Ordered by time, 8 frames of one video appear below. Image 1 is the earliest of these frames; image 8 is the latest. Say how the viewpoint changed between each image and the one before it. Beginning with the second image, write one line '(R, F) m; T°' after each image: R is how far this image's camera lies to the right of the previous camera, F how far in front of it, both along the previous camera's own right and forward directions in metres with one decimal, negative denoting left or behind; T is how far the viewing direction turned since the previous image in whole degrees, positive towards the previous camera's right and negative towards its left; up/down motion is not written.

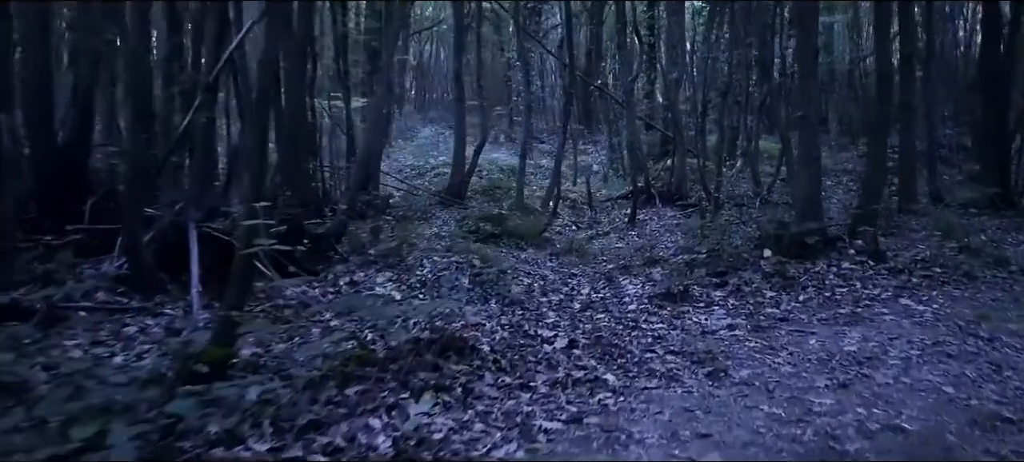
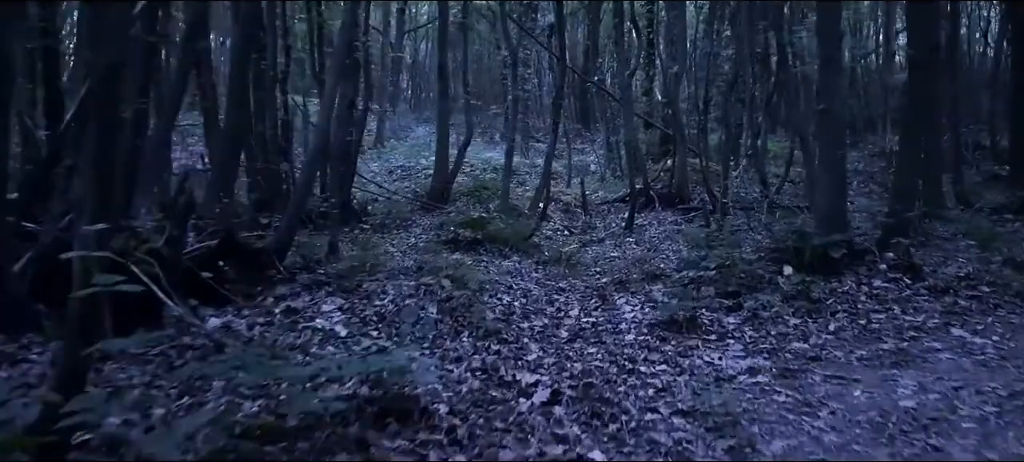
(+0.1, +1.3) m; 0°
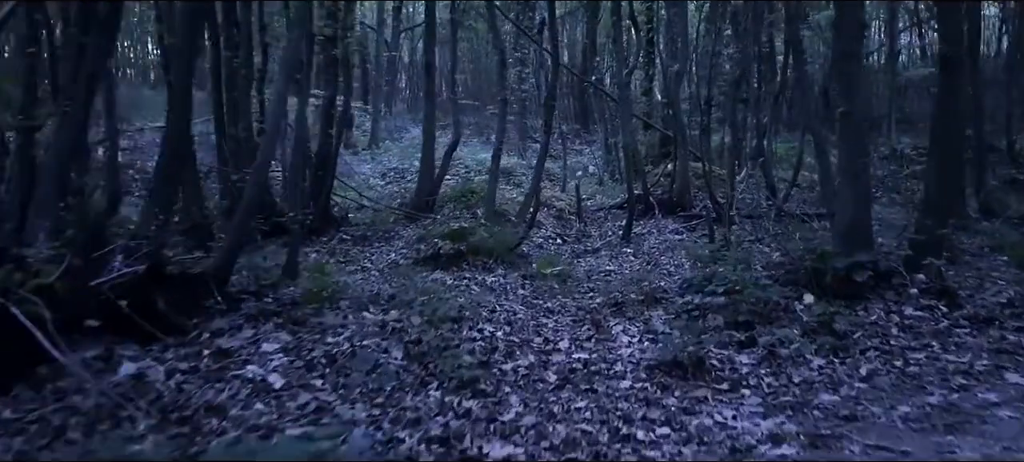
(+0.1, +1.0) m; 0°
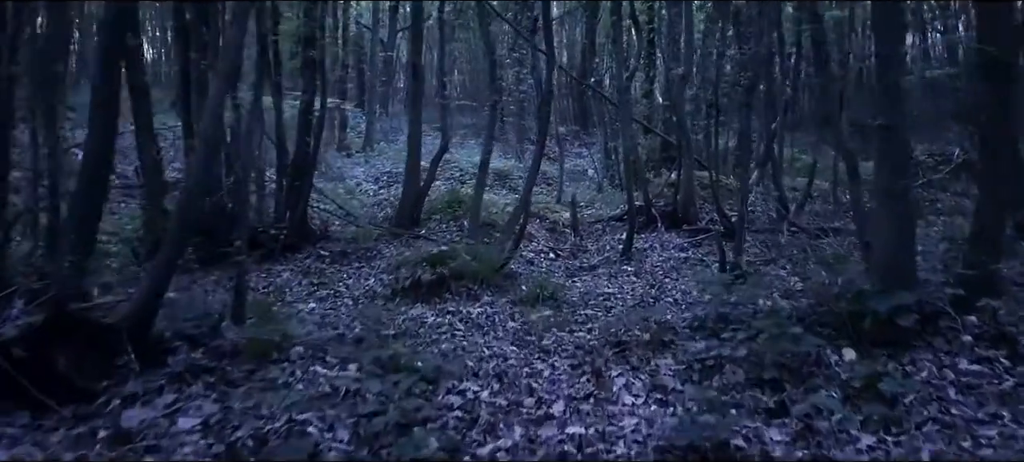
(+0.1, +1.0) m; 0°
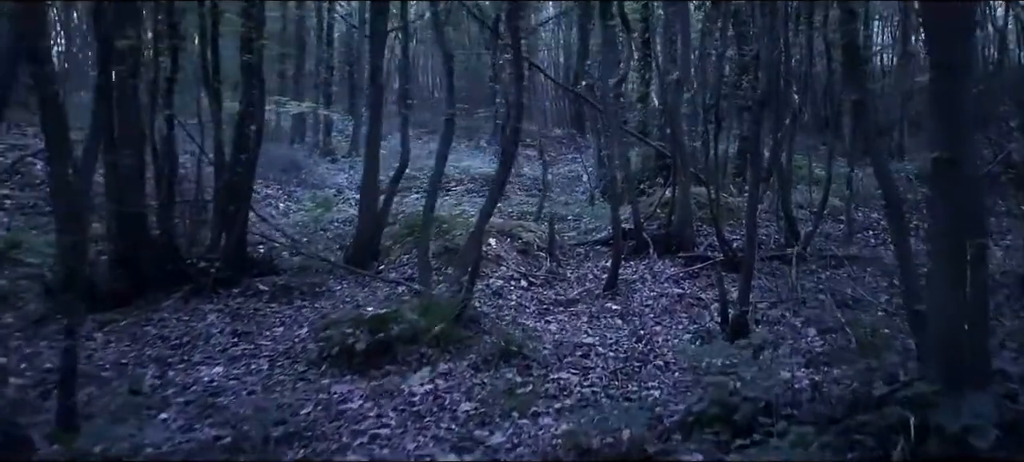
(+0.2, +1.7) m; 0°
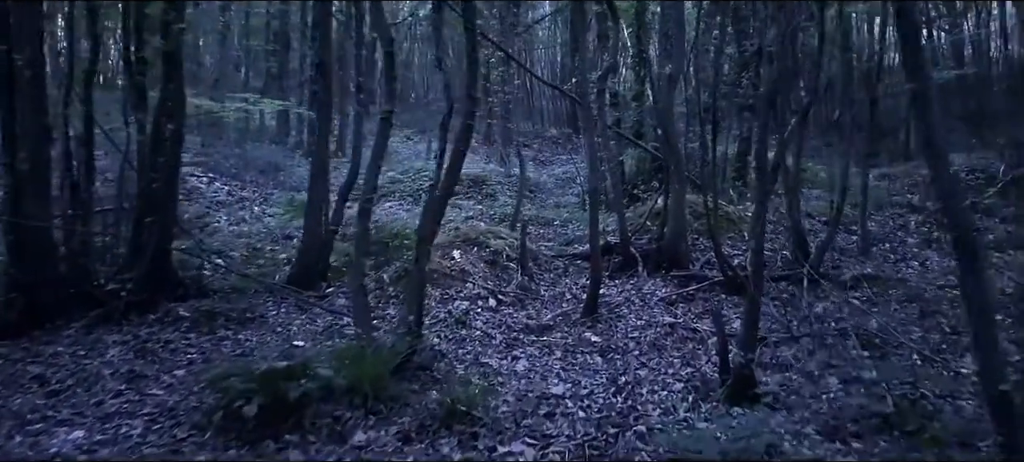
(+0.2, +1.6) m; 0°
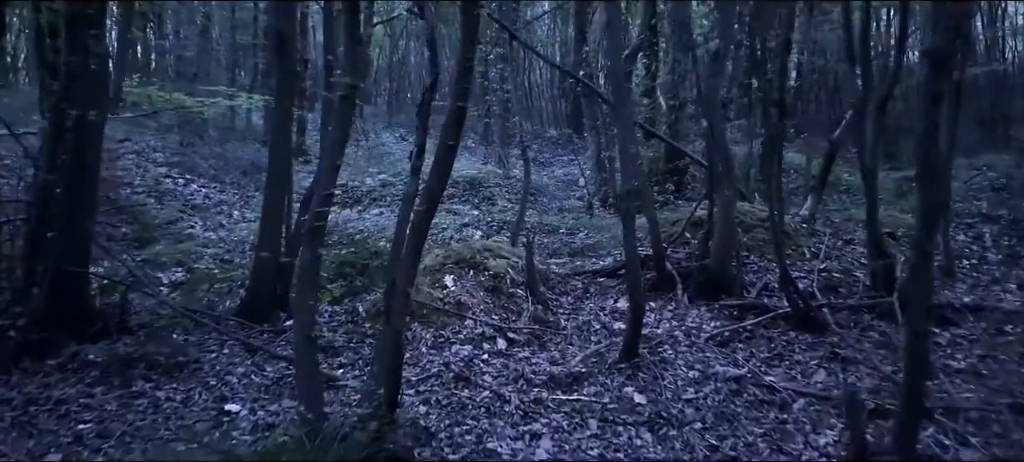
(-0.1, +2.2) m; 0°
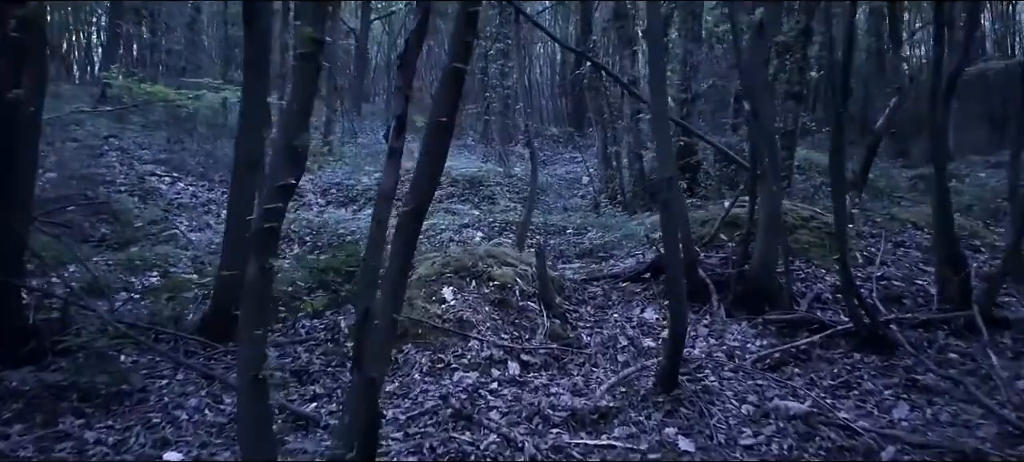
(0.0, +1.2) m; 0°
